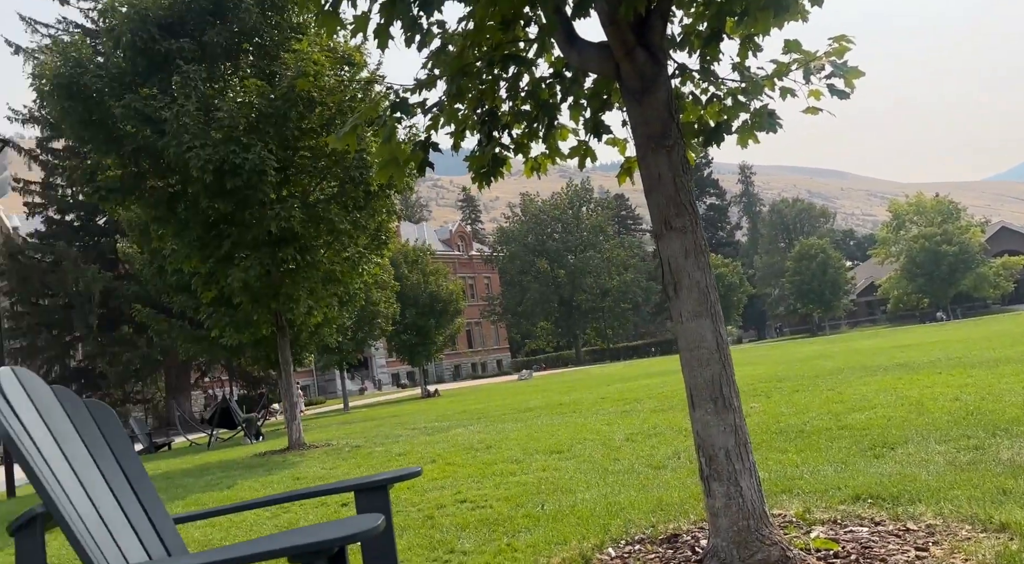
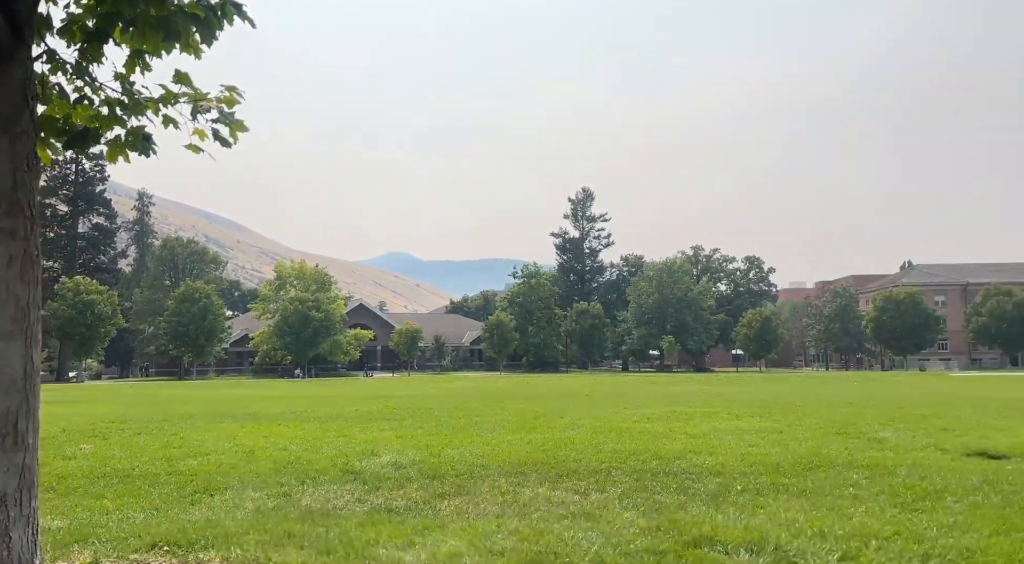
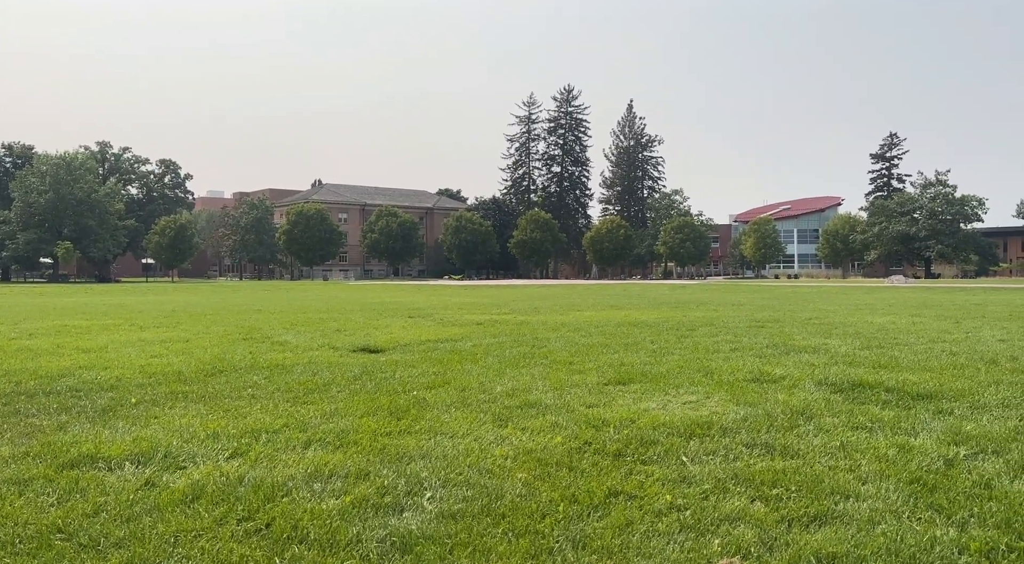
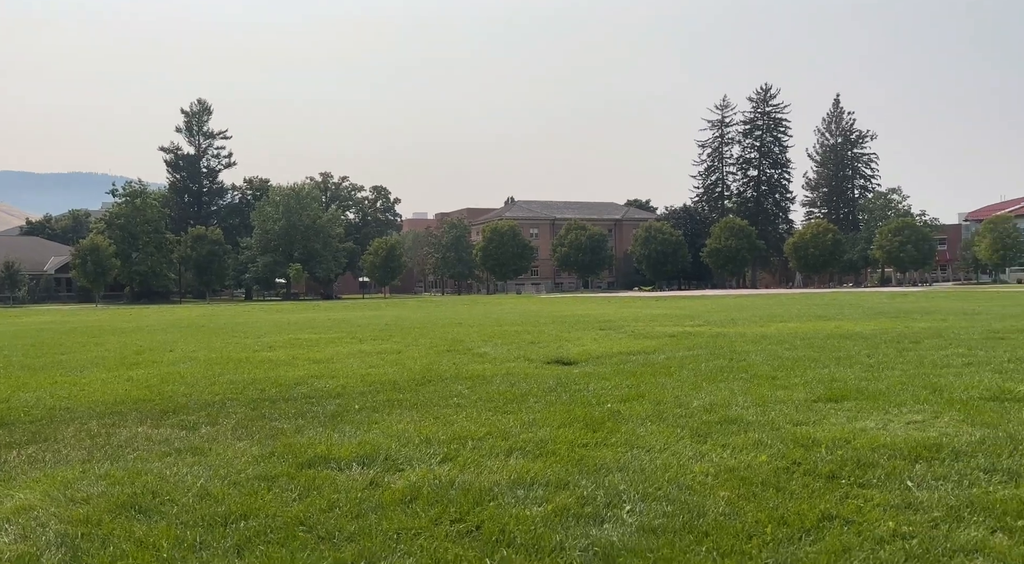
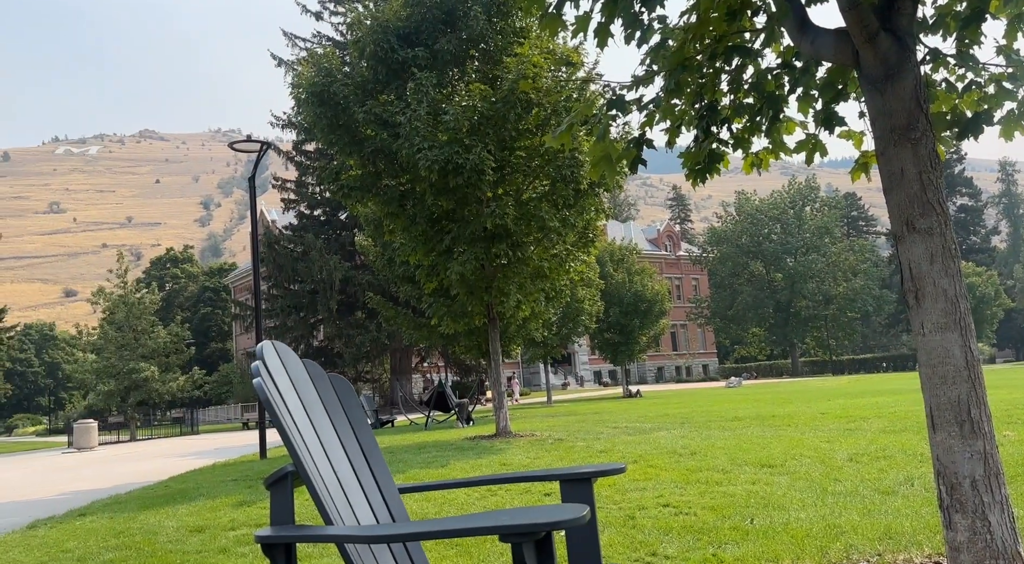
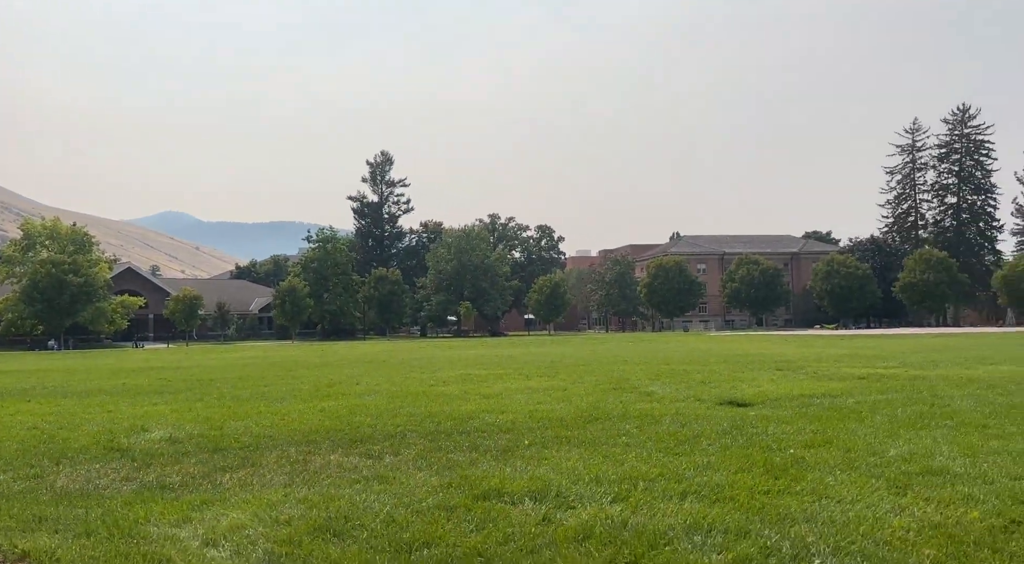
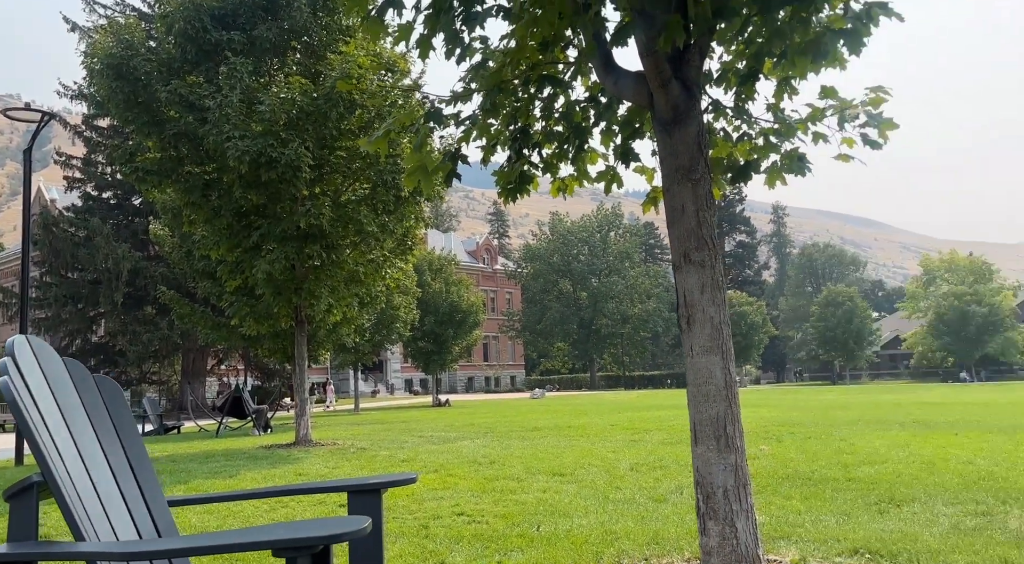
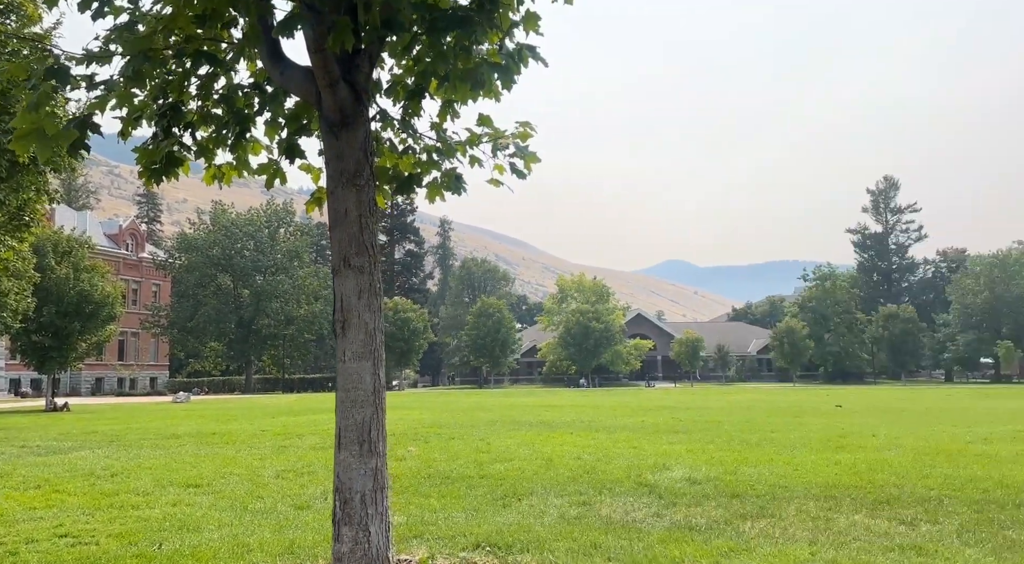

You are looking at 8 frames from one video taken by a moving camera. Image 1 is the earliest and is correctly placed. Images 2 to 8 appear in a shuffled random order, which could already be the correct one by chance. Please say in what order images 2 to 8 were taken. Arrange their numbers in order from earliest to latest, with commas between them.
5, 7, 8, 2, 6, 4, 3
